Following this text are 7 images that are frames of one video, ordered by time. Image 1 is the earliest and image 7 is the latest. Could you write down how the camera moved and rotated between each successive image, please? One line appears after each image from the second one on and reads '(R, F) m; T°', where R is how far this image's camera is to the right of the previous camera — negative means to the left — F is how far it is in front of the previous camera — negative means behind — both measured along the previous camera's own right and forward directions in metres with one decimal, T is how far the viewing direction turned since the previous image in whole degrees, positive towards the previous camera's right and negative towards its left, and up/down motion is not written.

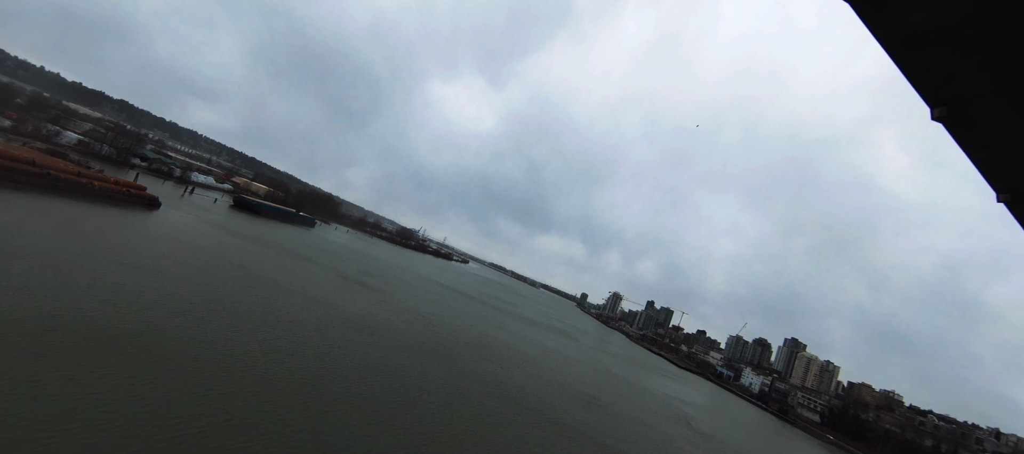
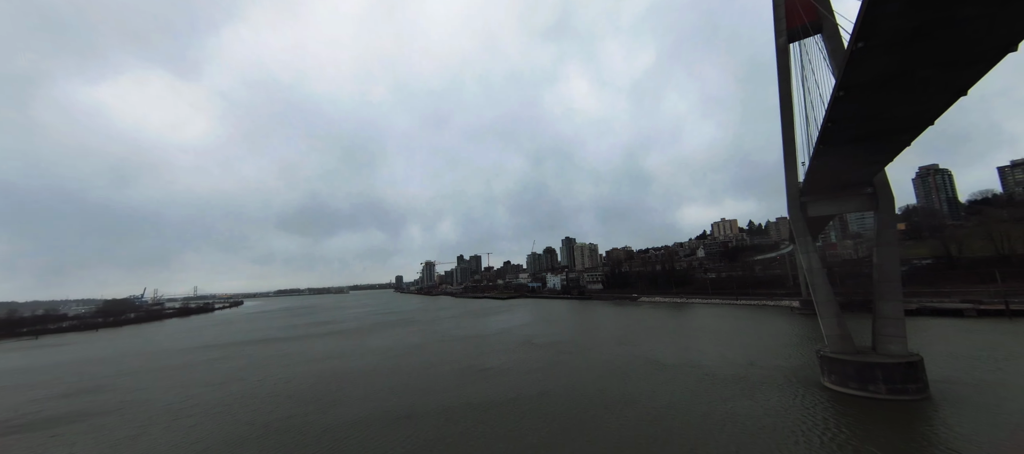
(+0.9, +3.4) m; +32°
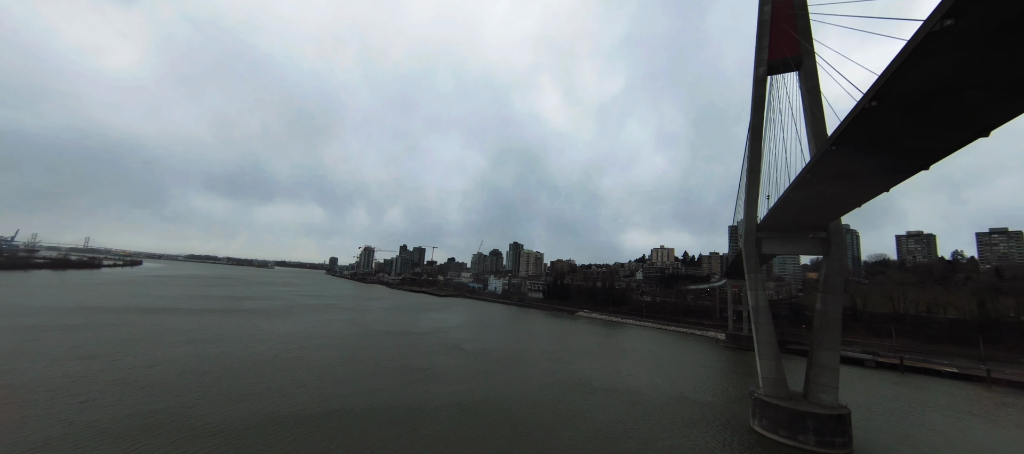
(+0.2, +1.4) m; +8°
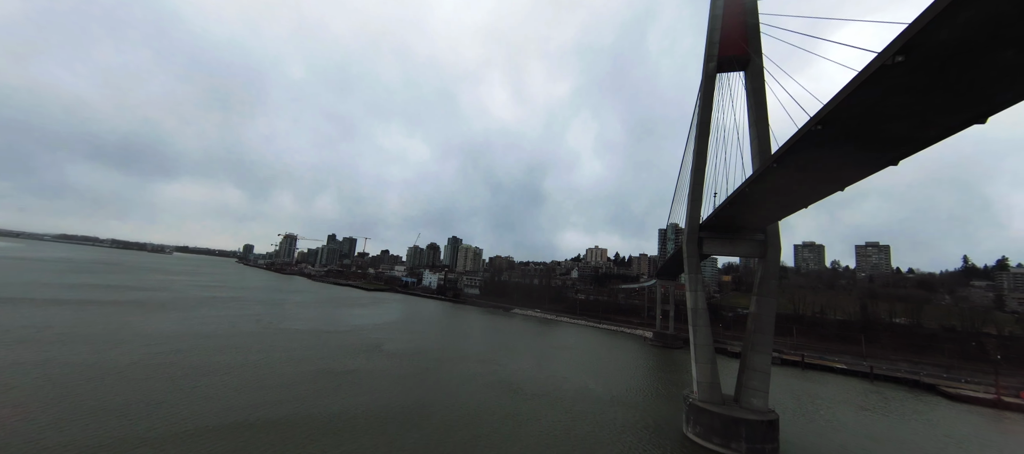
(+0.3, +1.3) m; +10°
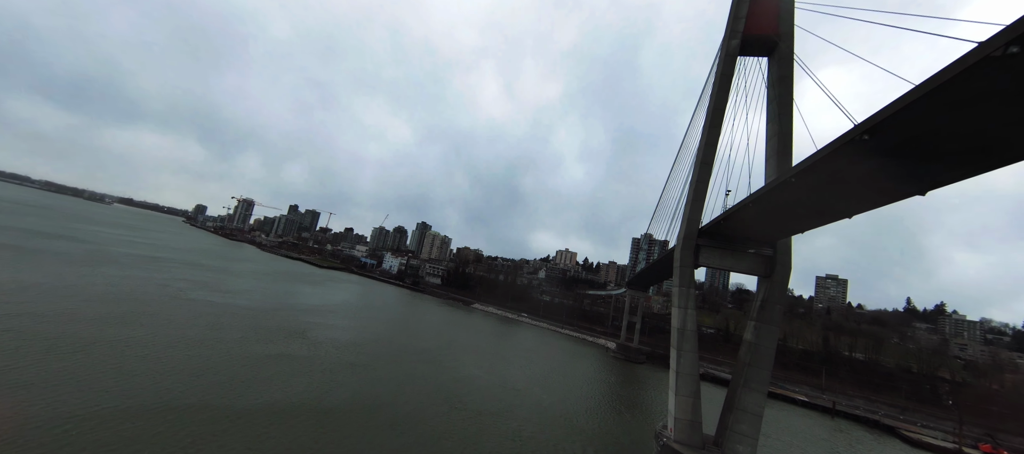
(+0.3, +1.8) m; +5°
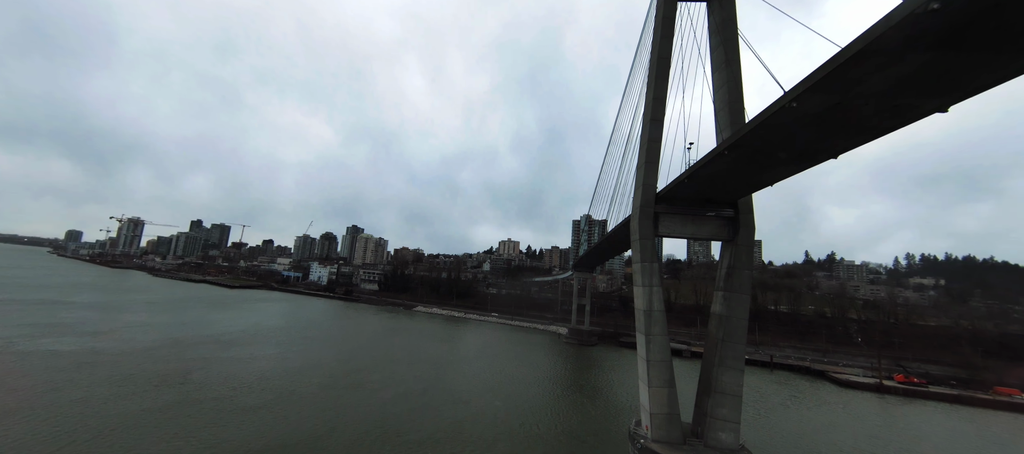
(+0.3, +1.5) m; +10°
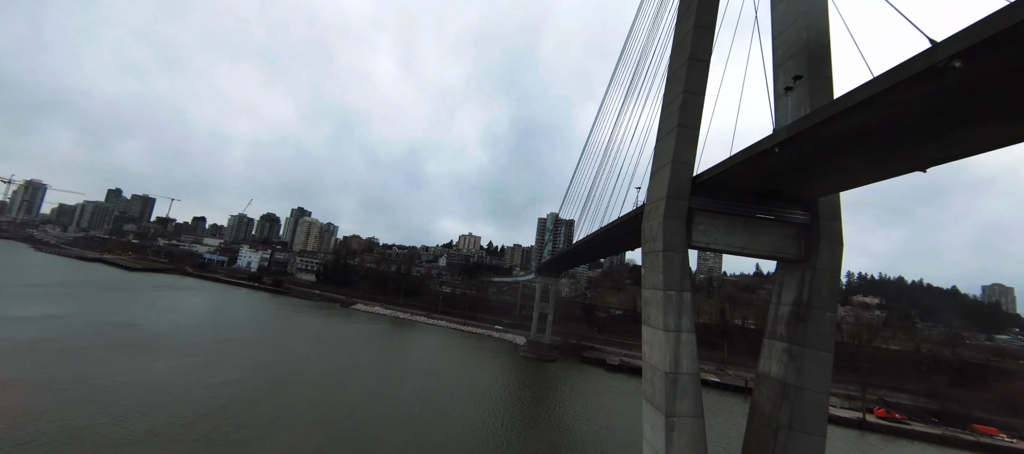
(+0.3, +2.8) m; +6°
